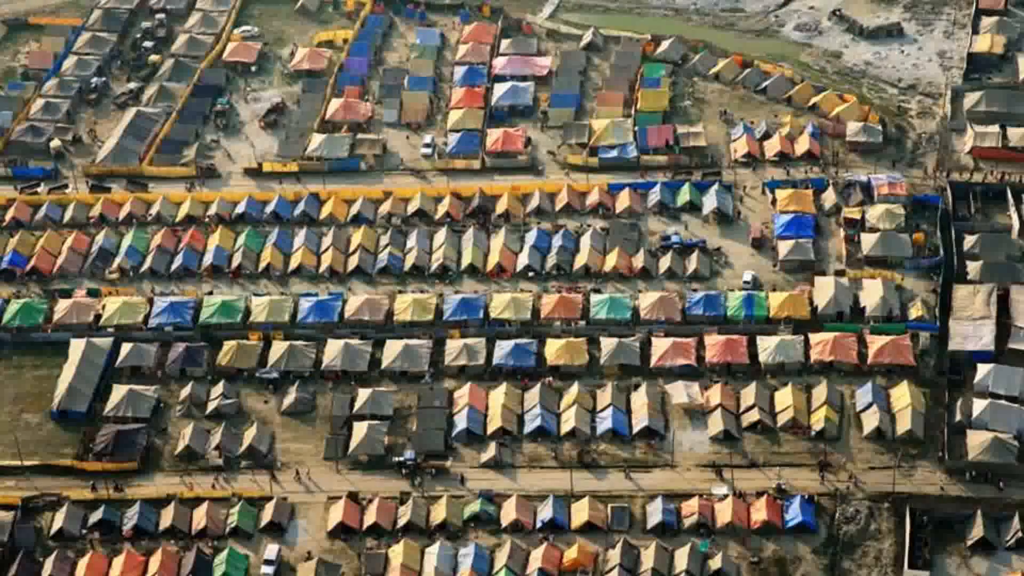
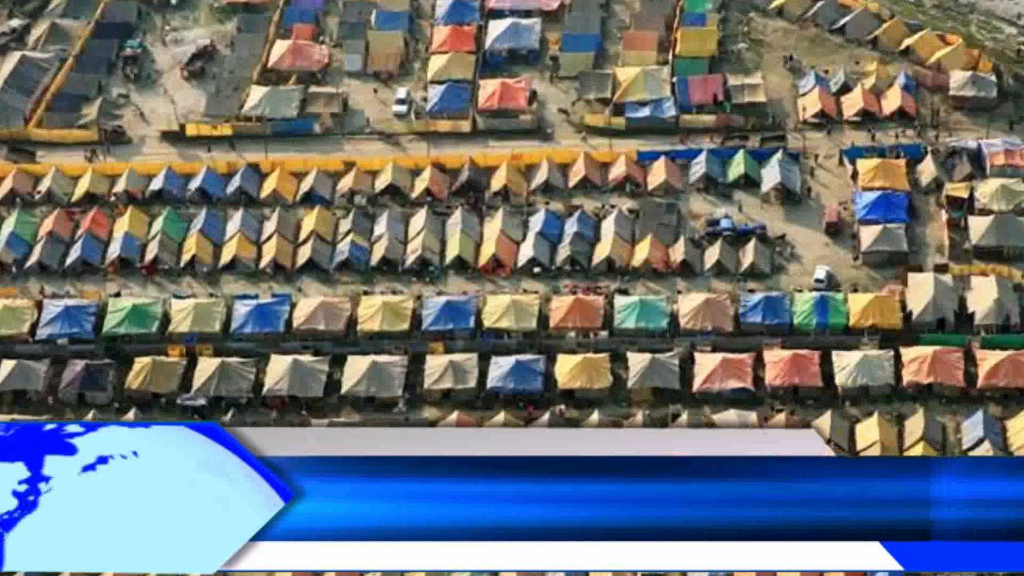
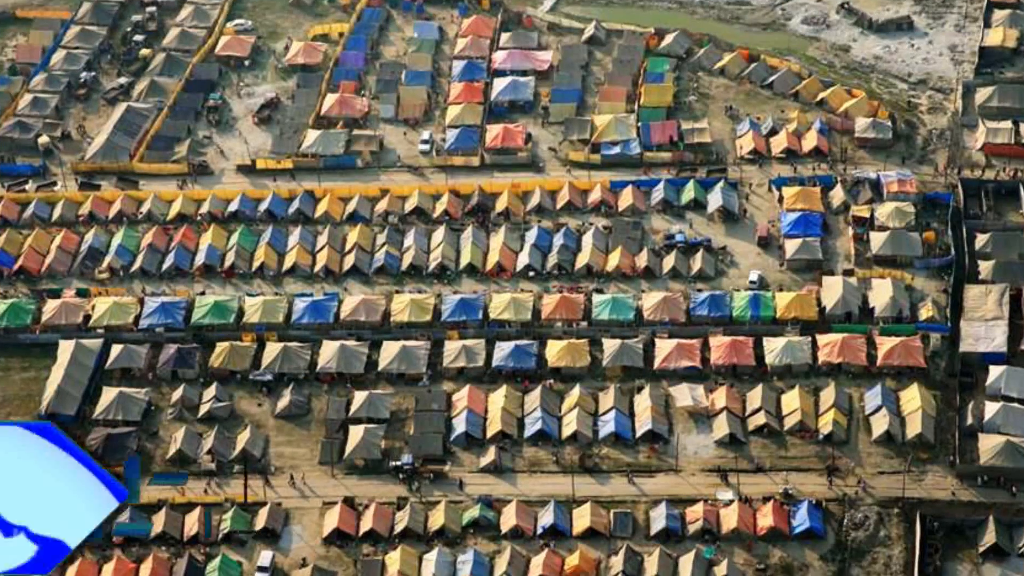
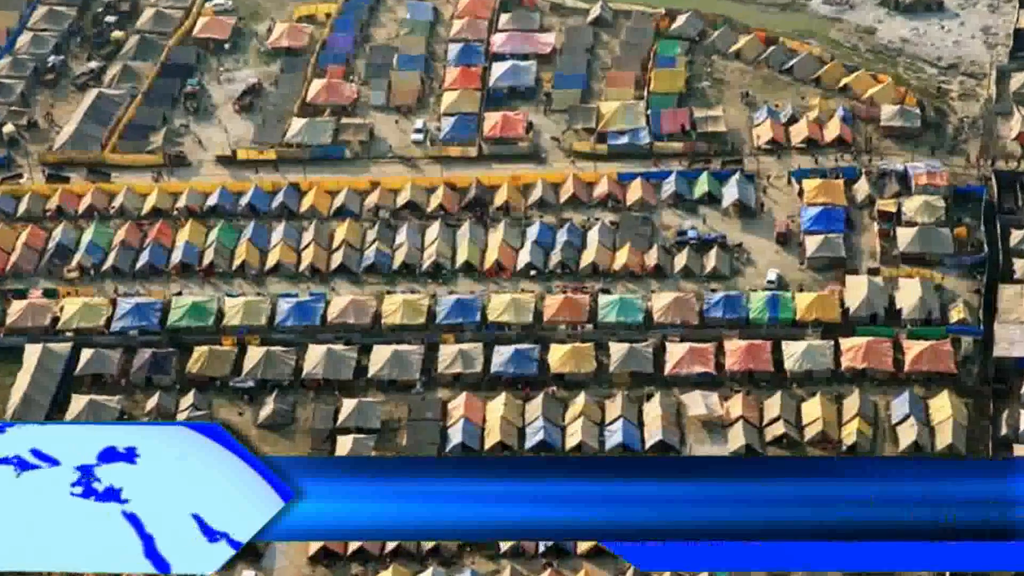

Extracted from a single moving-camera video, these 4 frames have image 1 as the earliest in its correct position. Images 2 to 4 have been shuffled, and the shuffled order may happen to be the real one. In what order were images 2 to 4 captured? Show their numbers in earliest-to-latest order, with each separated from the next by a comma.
3, 4, 2
